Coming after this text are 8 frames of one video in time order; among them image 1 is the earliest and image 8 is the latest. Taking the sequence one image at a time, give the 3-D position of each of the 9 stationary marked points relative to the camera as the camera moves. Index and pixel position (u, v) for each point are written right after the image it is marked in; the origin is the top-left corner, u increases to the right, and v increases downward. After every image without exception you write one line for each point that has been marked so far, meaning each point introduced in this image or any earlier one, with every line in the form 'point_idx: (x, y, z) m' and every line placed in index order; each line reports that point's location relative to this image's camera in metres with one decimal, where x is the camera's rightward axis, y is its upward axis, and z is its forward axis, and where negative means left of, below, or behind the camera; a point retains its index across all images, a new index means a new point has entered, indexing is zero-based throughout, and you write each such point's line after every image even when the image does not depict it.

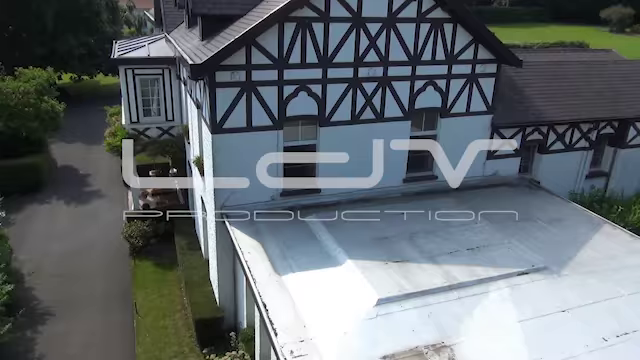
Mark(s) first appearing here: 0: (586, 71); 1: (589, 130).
0: (+9.1, +3.6, +17.0) m
1: (+8.5, +1.6, +15.5) m
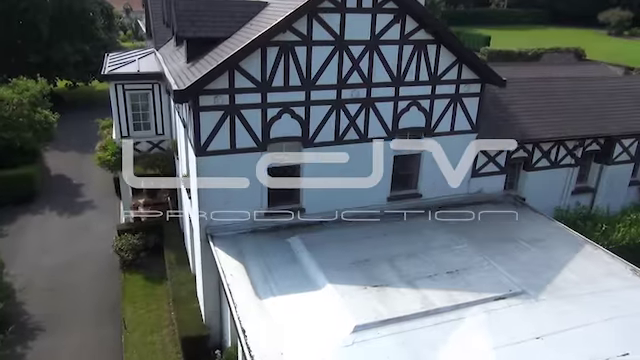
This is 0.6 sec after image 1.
0: (+8.7, +3.1, +17.1) m
1: (+8.1, +1.1, +15.6) m
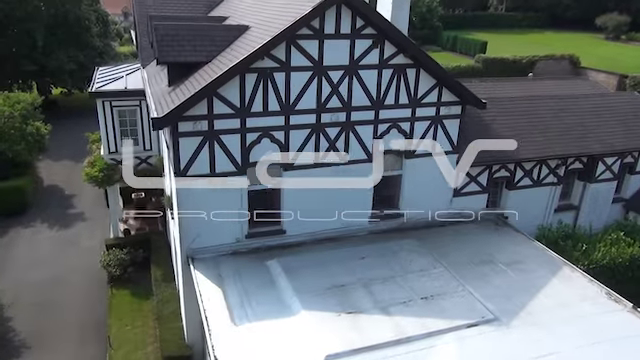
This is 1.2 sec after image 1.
0: (+8.2, +2.5, +17.2) m
1: (+7.6, +0.5, +15.7) m
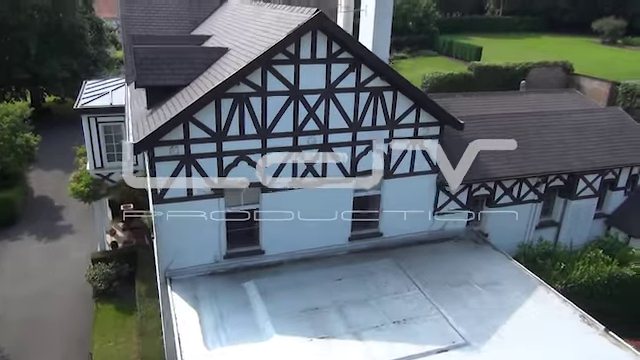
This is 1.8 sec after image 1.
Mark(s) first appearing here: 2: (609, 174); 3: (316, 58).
0: (+7.6, +2.0, +17.3) m
1: (+7.0, -0.1, +15.9) m
2: (+9.8, +0.2, +16.8) m
3: (-0.1, +2.9, +11.9) m
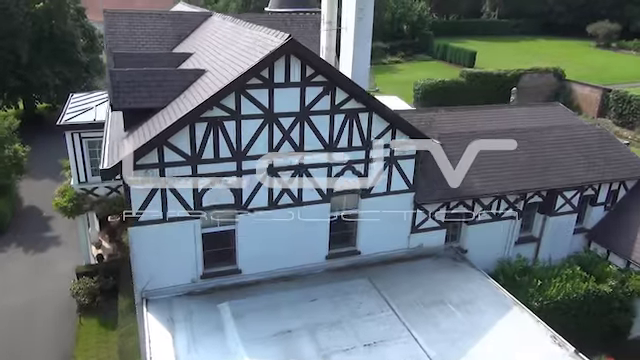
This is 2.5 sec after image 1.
0: (+7.0, +1.4, +17.5) m
1: (+6.4, -0.6, +16.0) m
2: (+9.2, -0.3, +17.0) m
3: (-0.7, +2.4, +12.0) m
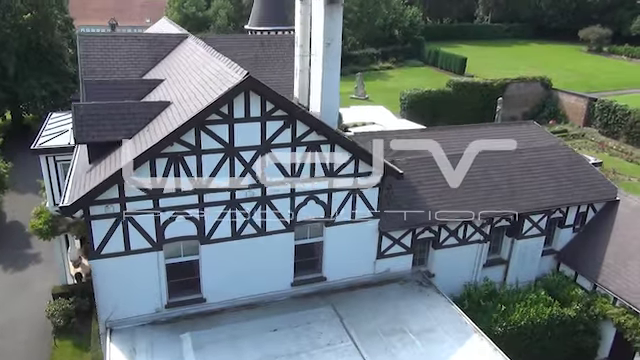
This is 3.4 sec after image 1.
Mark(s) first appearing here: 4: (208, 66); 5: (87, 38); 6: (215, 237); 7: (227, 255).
0: (+6.0, +0.6, +17.7) m
1: (+5.4, -1.5, +16.2) m
2: (+8.2, -1.1, +17.2) m
3: (-1.7, +1.5, +12.2) m
4: (-3.2, +3.3, +14.4) m
5: (-9.0, +5.4, +19.0) m
6: (-2.8, -1.5, +13.1) m
7: (-2.5, -2.1, +13.4) m
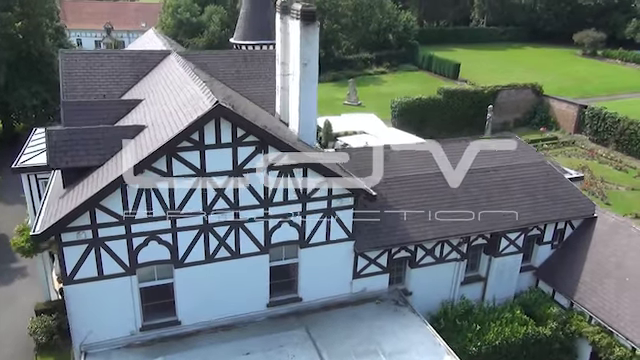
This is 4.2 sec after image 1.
0: (+5.2, 0.0, +17.8) m
1: (+4.6, -2.1, +16.3) m
2: (+7.5, -1.8, +17.3) m
3: (-2.5, +0.9, +12.3) m
4: (-4.0, +2.7, +14.5) m
5: (-9.7, +4.8, +19.1) m
6: (-3.5, -2.2, +13.2) m
7: (-3.2, -2.7, +13.5) m
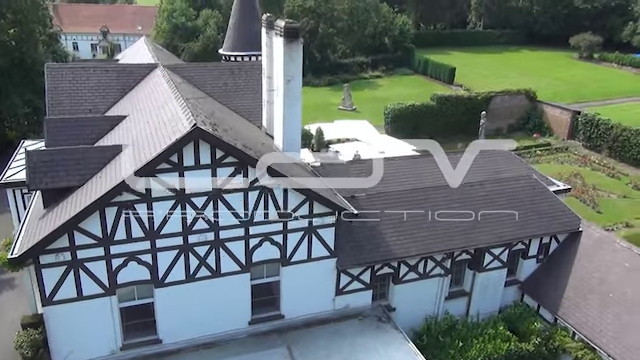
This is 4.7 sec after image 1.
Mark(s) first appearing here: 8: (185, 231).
0: (+4.7, -0.5, +17.8) m
1: (+4.1, -2.6, +16.4) m
2: (+6.9, -2.3, +17.3) m
3: (-3.0, +0.4, +12.3) m
4: (-4.5, +2.2, +14.5) m
5: (-10.3, +4.3, +19.2) m
6: (-4.1, -2.7, +13.3) m
7: (-3.8, -3.2, +13.6) m
8: (-3.5, -1.3, +12.9) m
